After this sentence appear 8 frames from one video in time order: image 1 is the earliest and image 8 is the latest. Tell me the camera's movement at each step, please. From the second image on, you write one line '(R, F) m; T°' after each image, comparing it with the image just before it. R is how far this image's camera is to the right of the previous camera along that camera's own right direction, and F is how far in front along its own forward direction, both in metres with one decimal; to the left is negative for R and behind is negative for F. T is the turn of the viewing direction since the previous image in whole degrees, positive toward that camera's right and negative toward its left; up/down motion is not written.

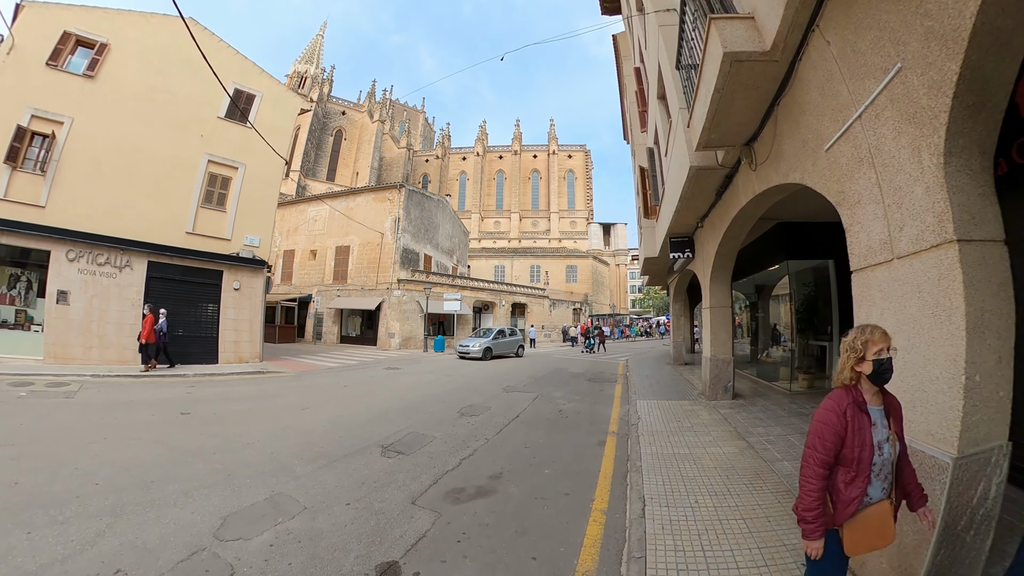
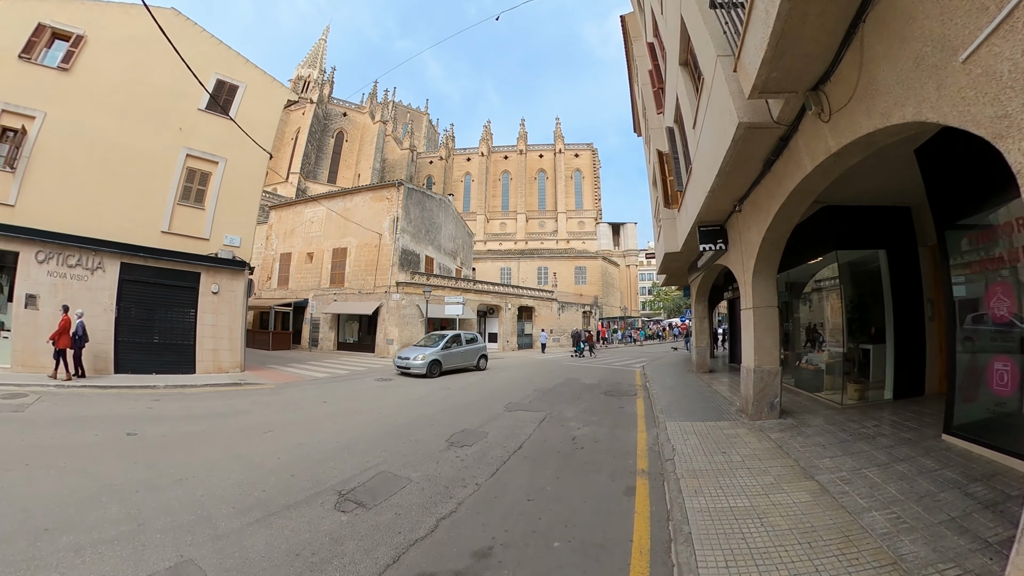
(+0.1, +1.1) m; -1°
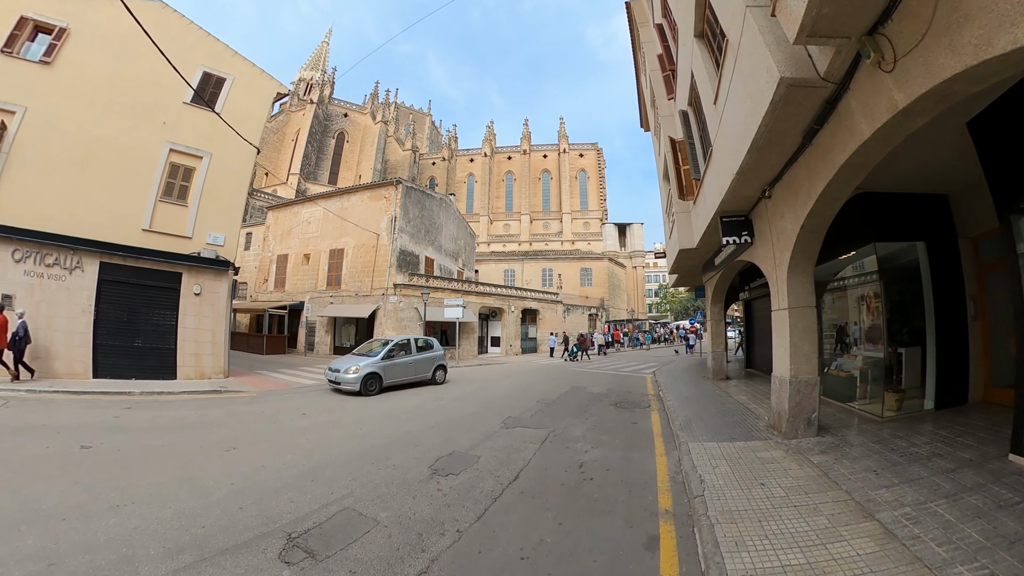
(+0.2, +0.7) m; -1°
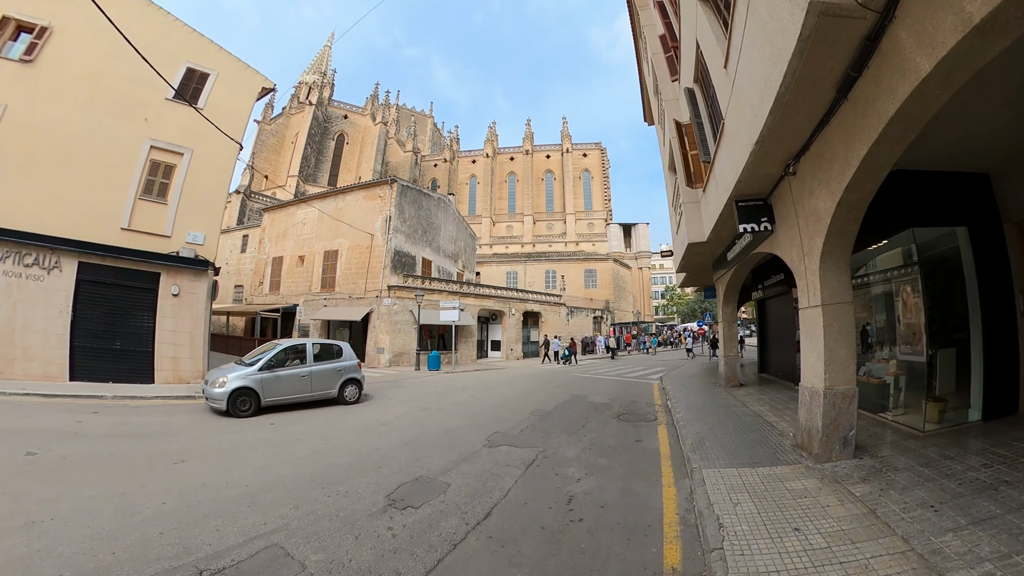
(+0.4, +0.7) m; -1°
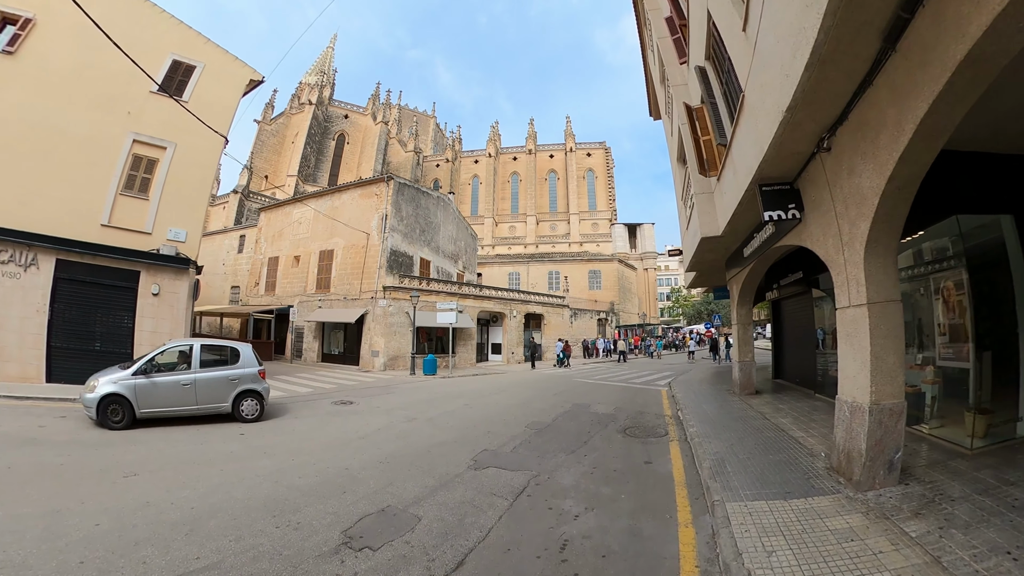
(+0.2, +0.6) m; -1°
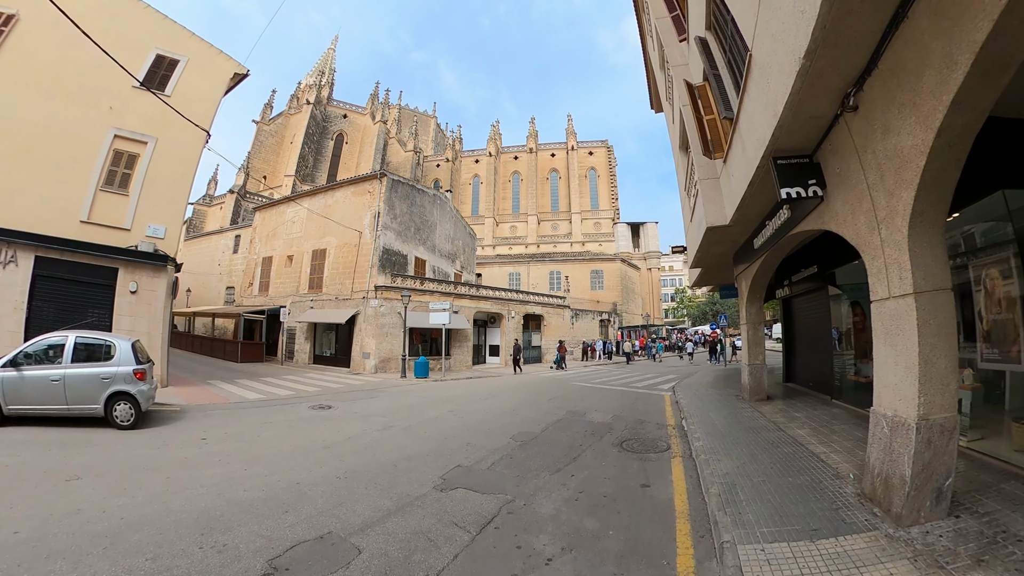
(+0.4, +0.6) m; -1°
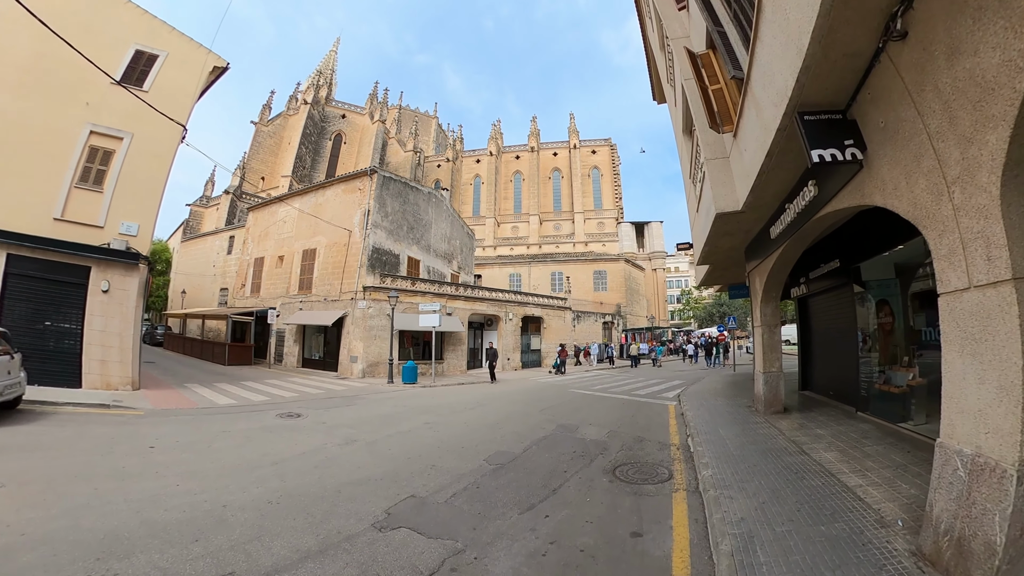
(+0.5, +0.7) m; -1°
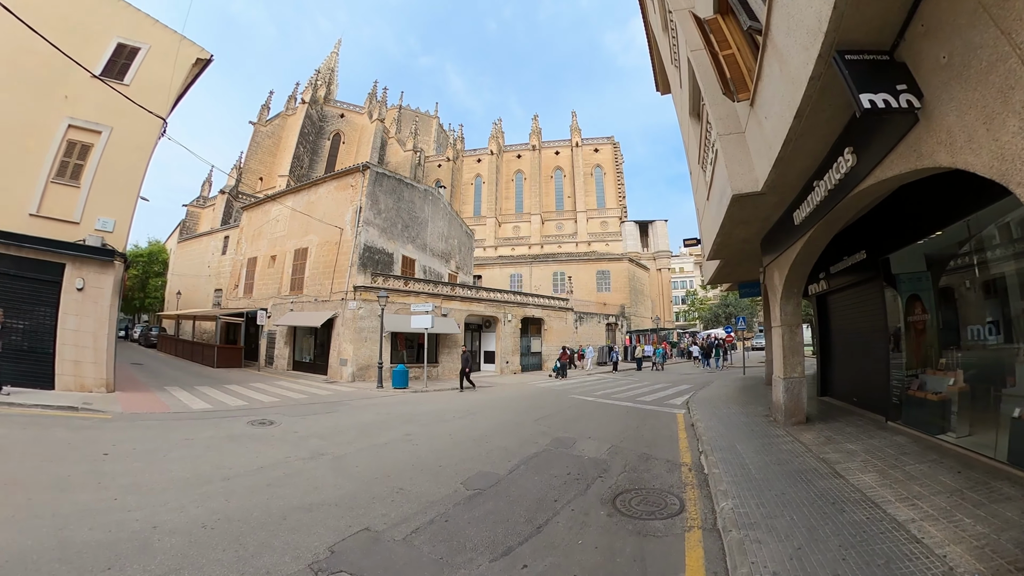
(+0.3, +0.6) m; -1°
